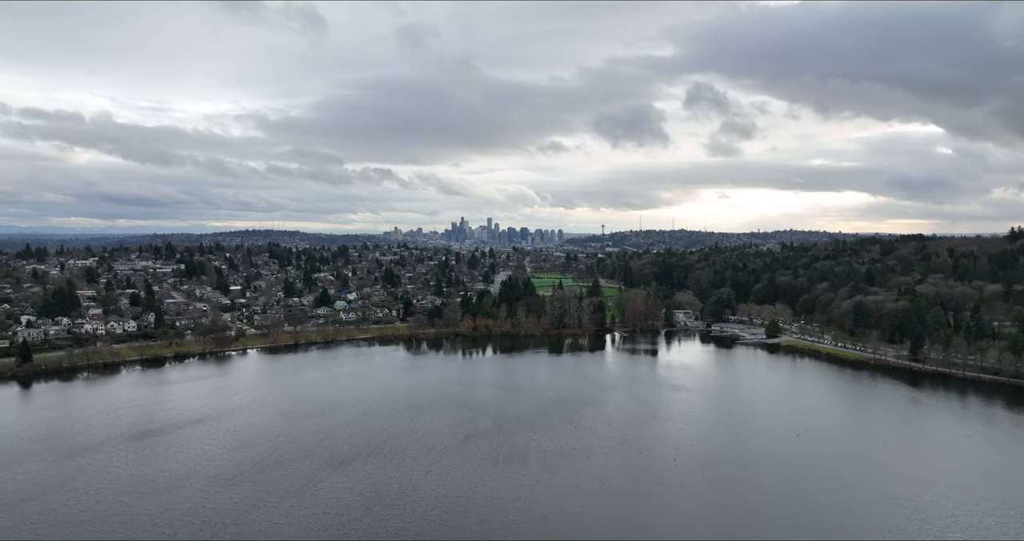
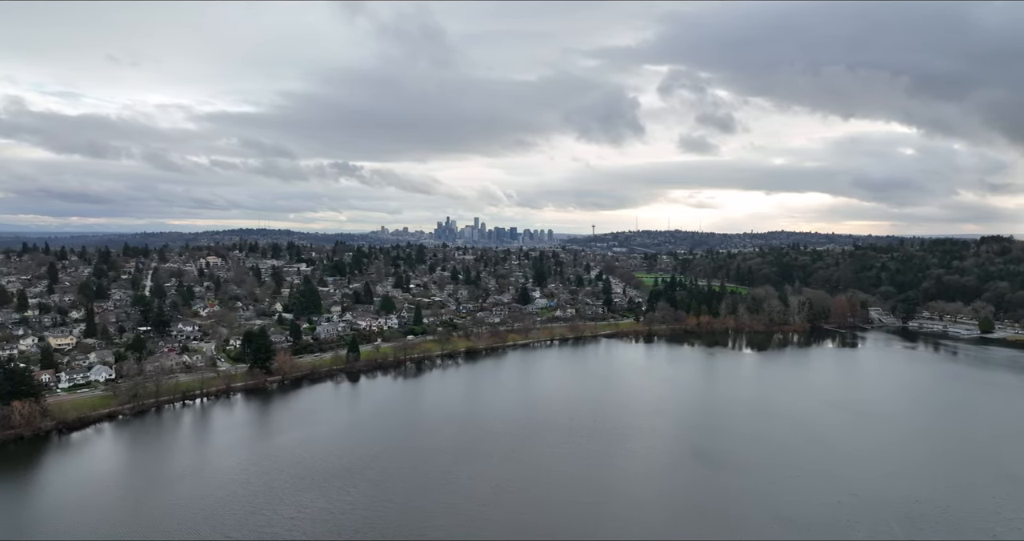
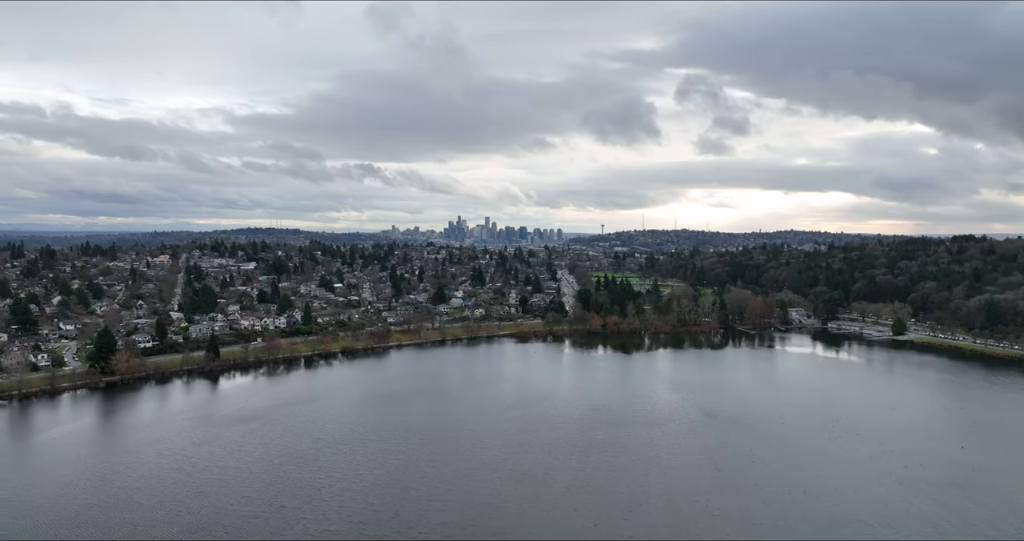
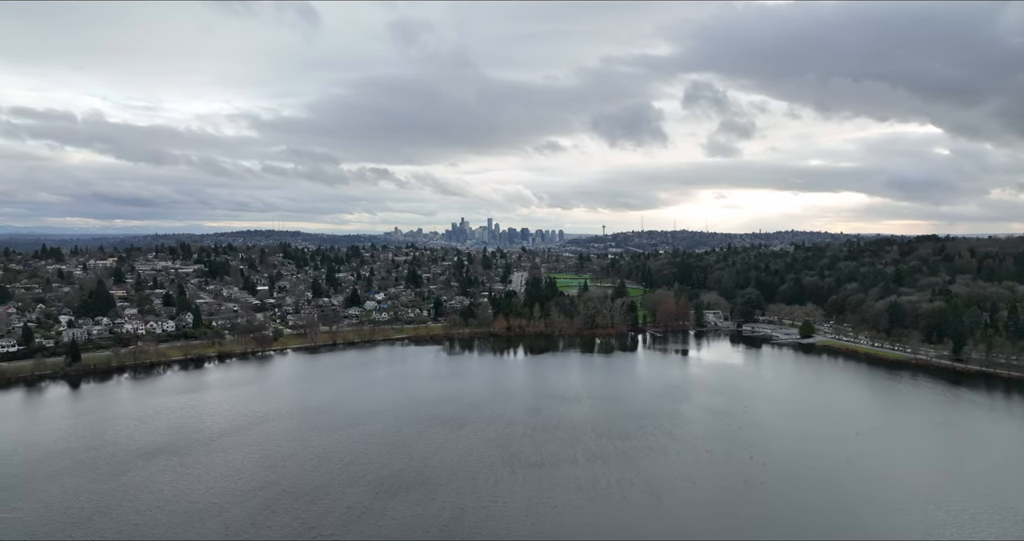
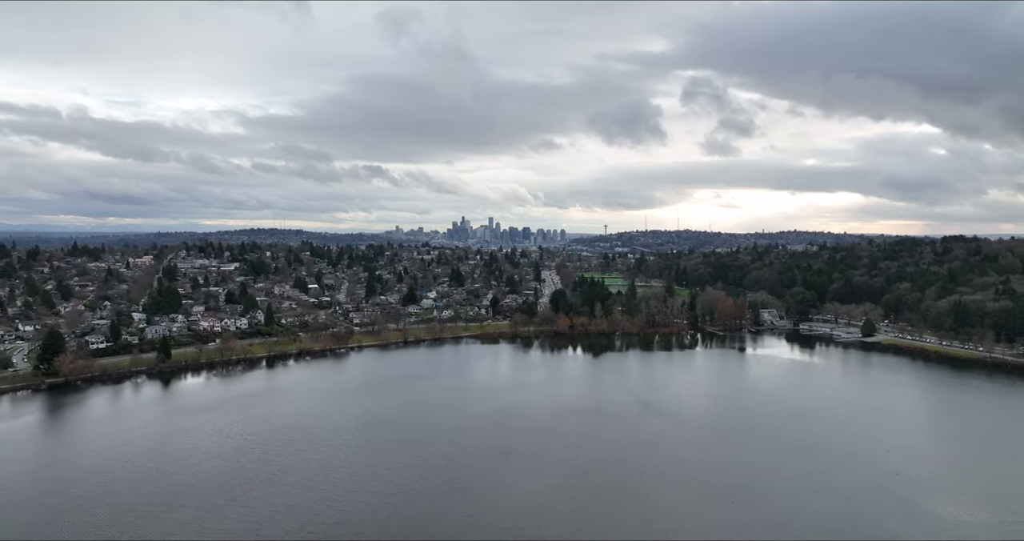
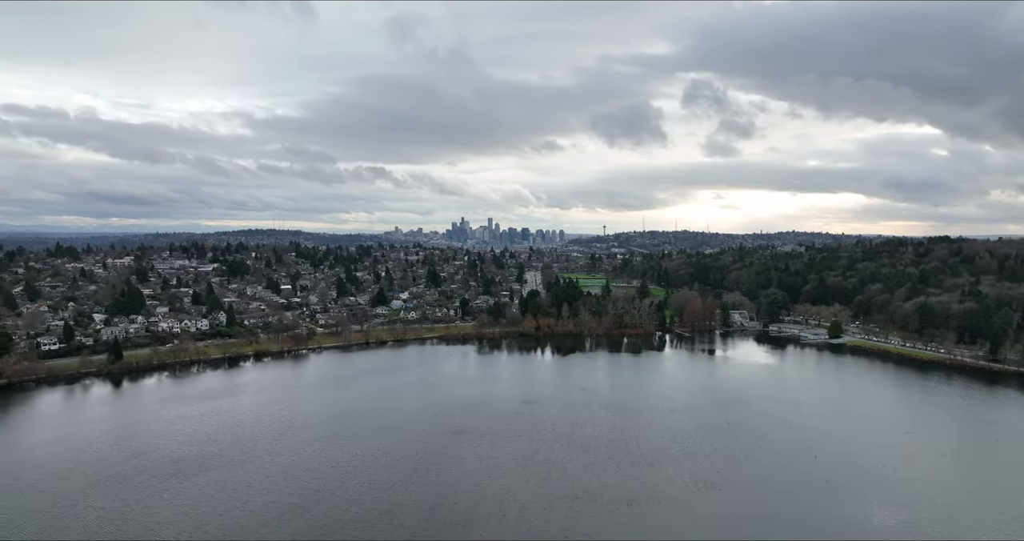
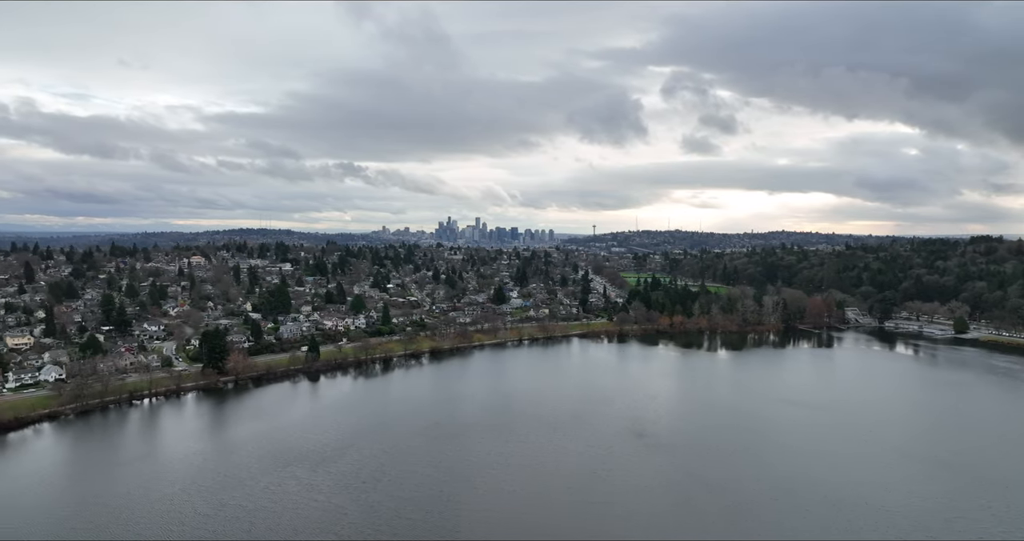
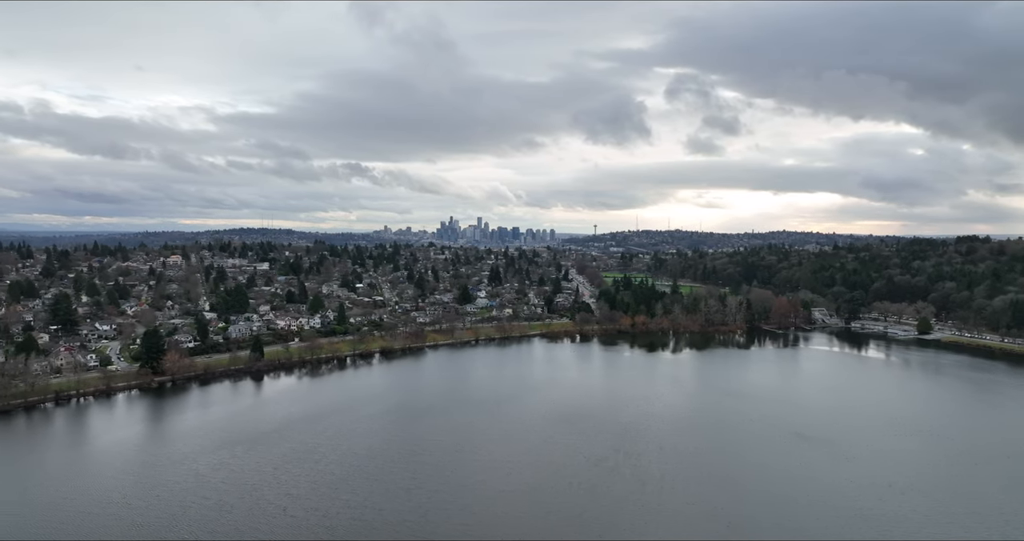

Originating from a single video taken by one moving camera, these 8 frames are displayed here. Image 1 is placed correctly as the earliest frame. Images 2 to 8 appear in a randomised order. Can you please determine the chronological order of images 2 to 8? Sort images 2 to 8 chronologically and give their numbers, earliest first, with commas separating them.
4, 6, 5, 3, 8, 7, 2
